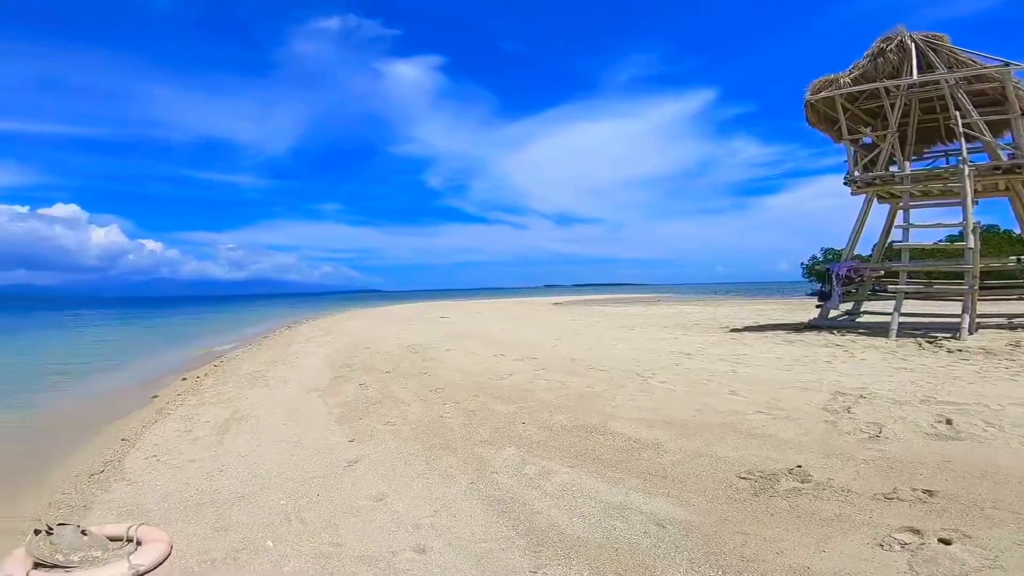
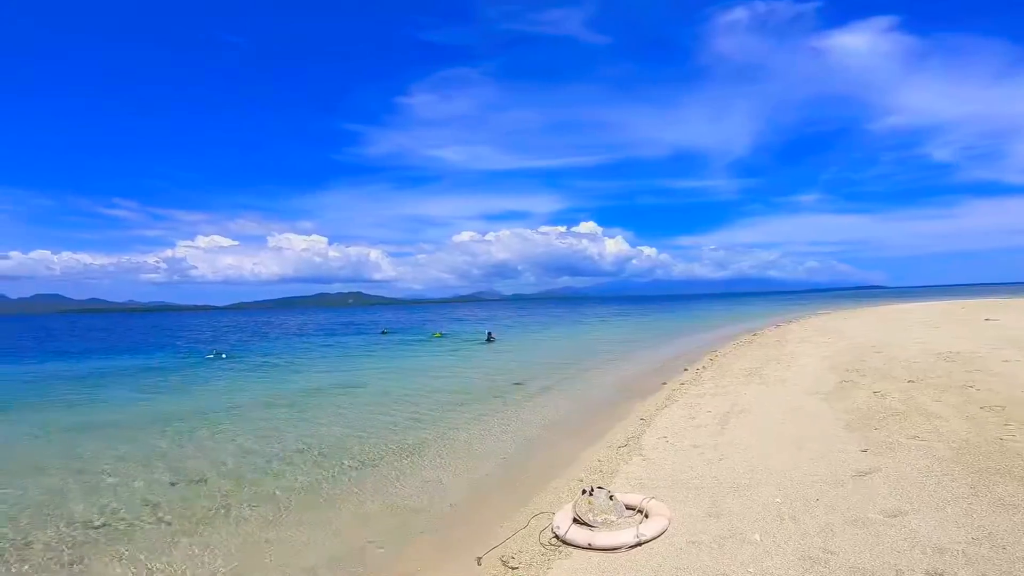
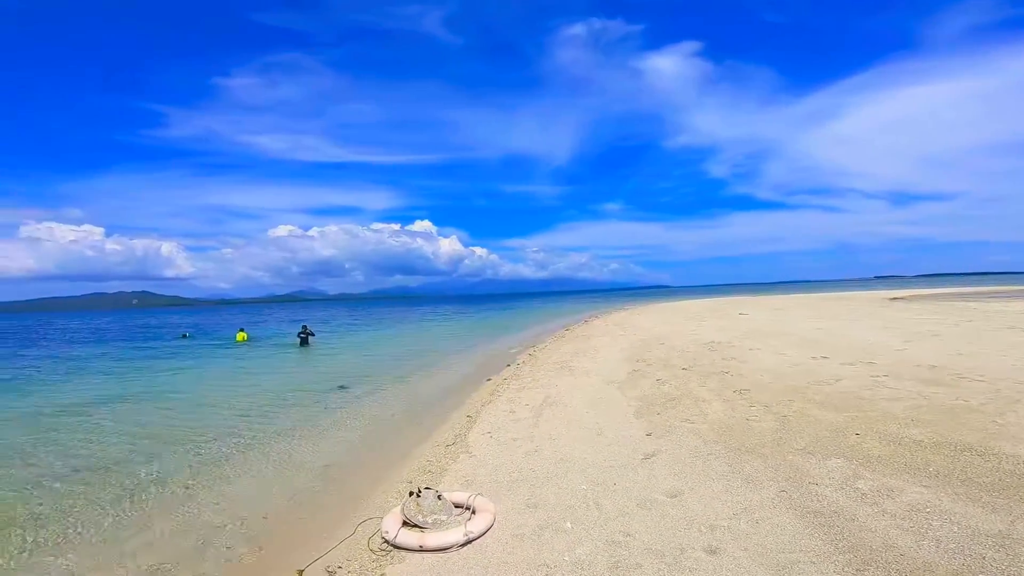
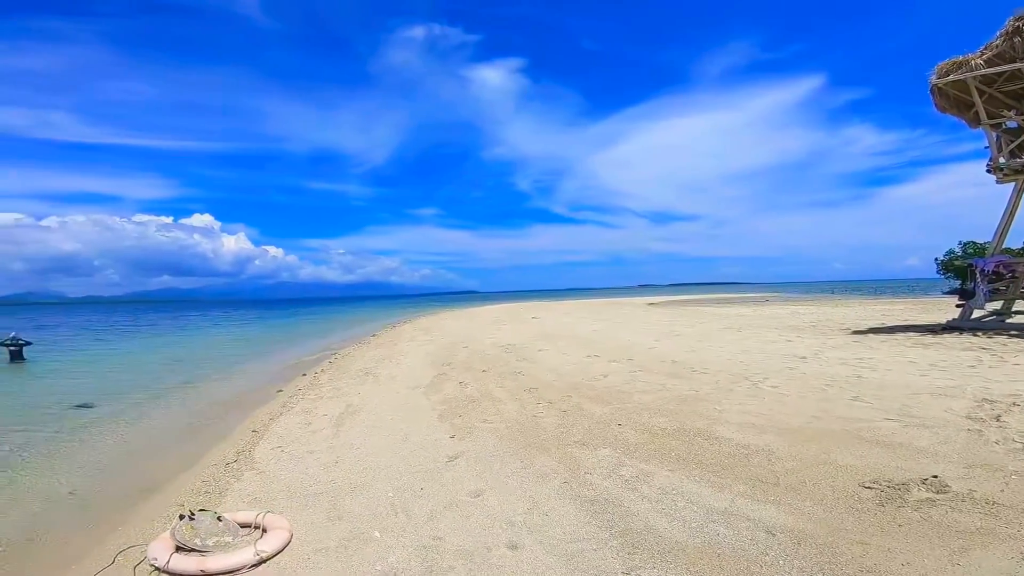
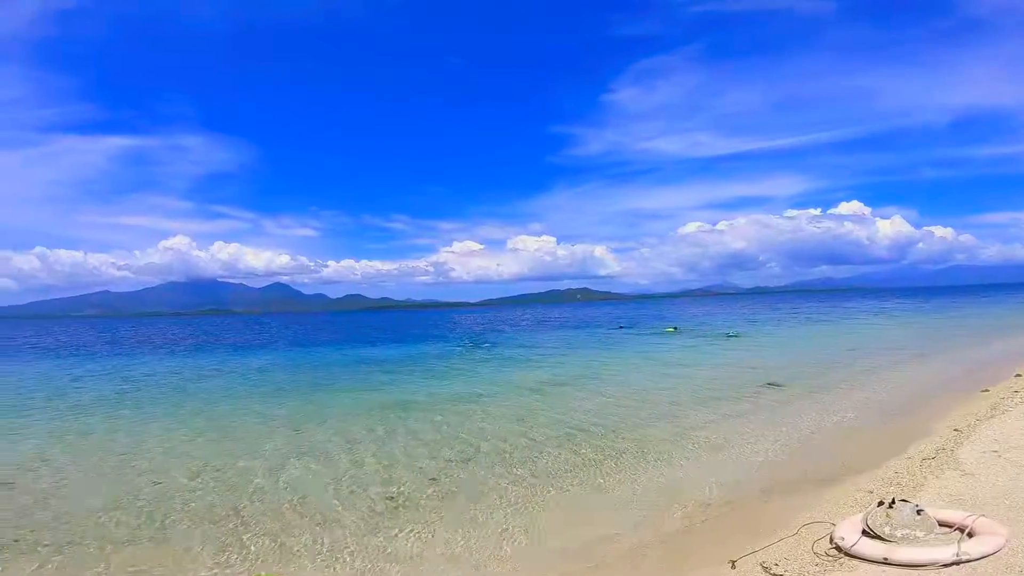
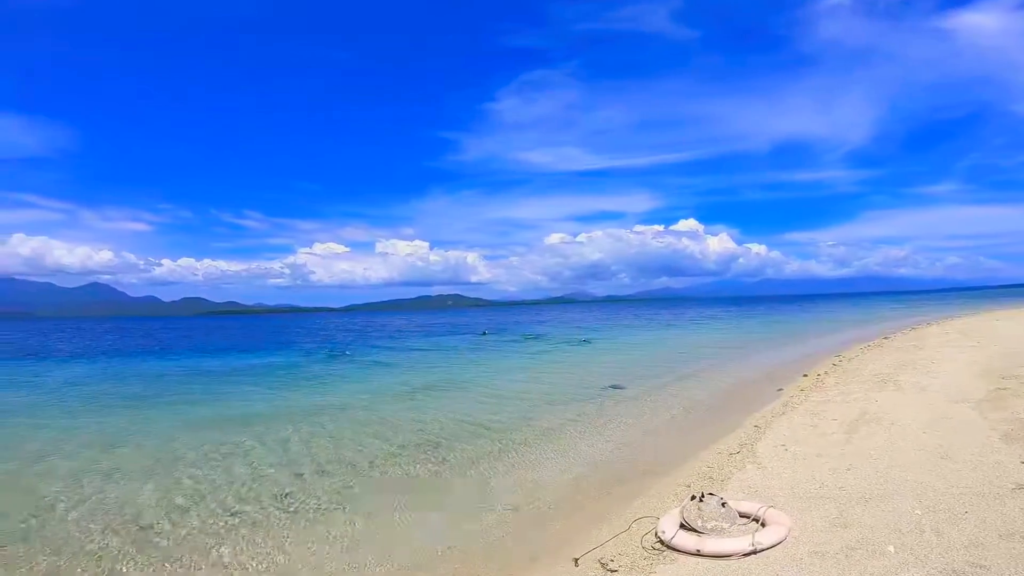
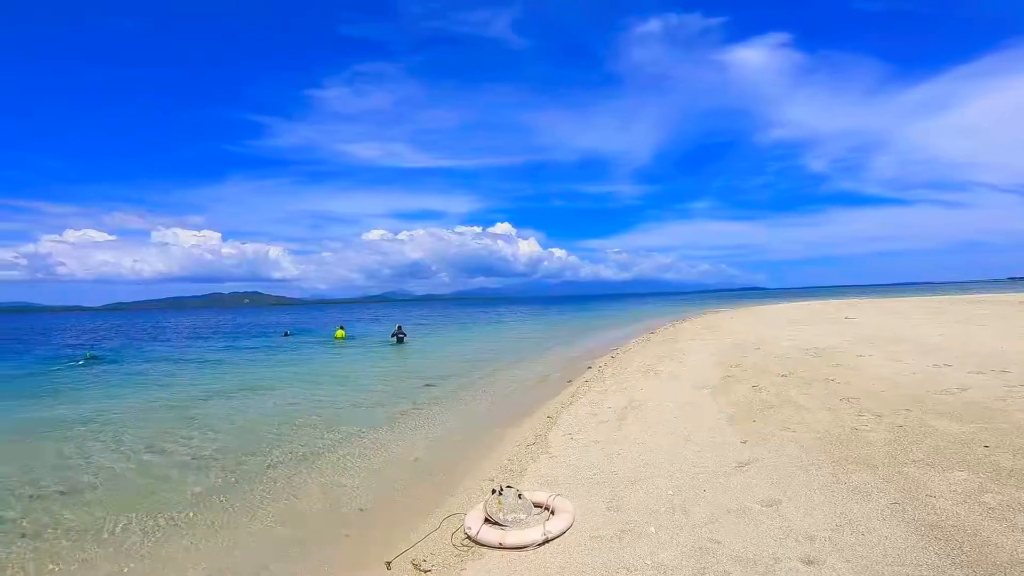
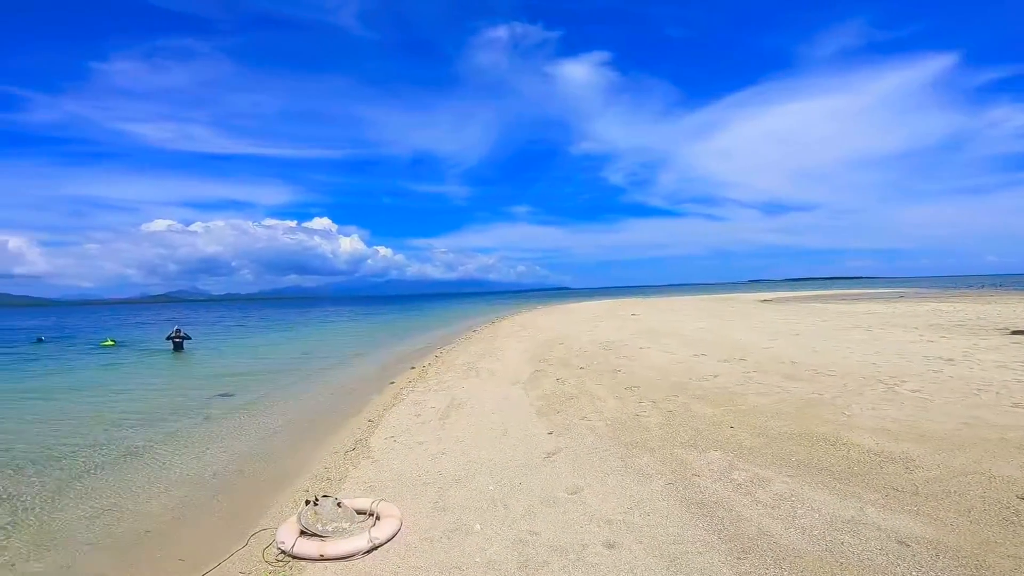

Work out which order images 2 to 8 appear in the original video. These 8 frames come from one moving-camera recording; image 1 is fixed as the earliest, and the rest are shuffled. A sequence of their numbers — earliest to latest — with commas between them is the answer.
4, 8, 3, 7, 2, 6, 5
